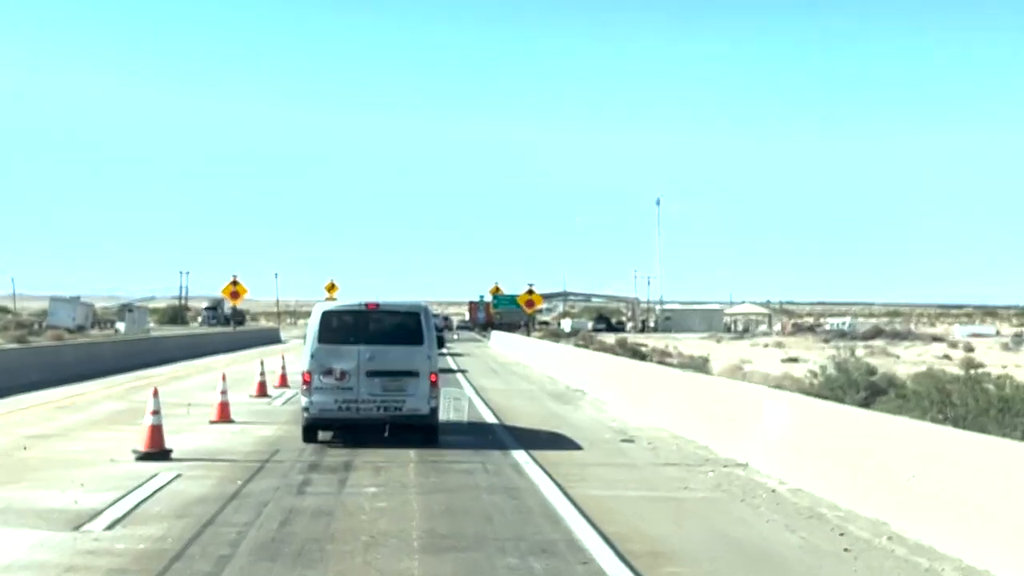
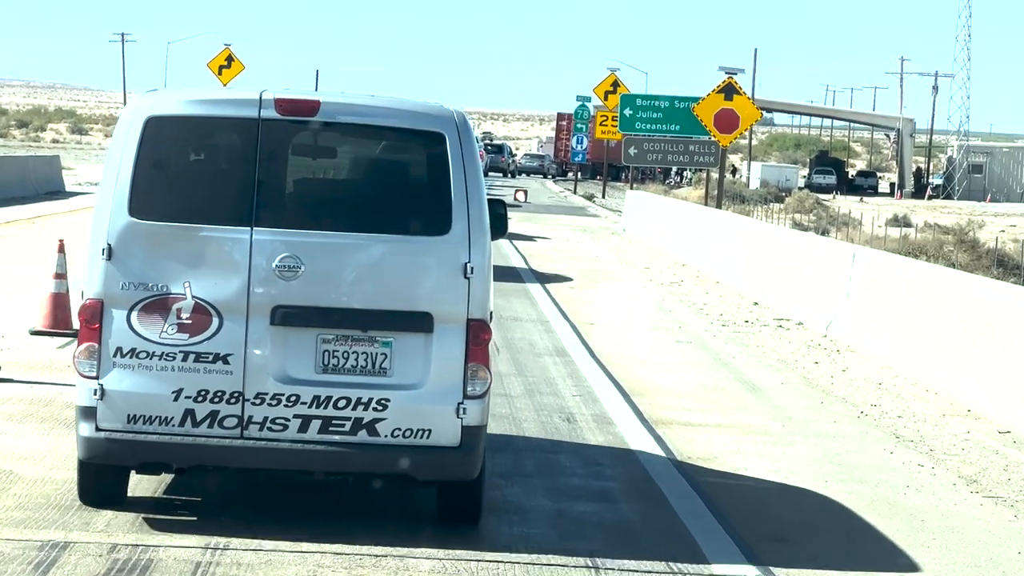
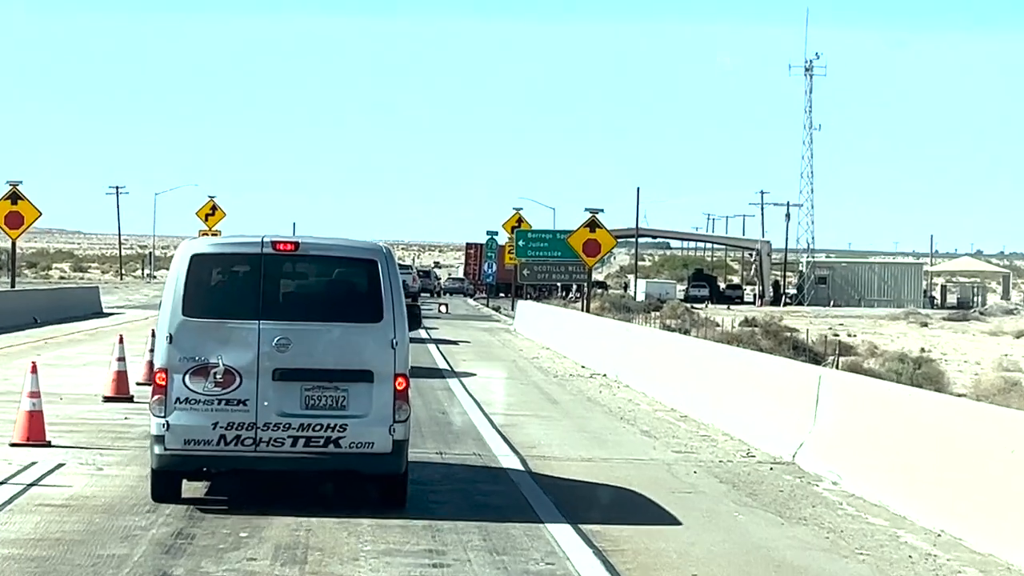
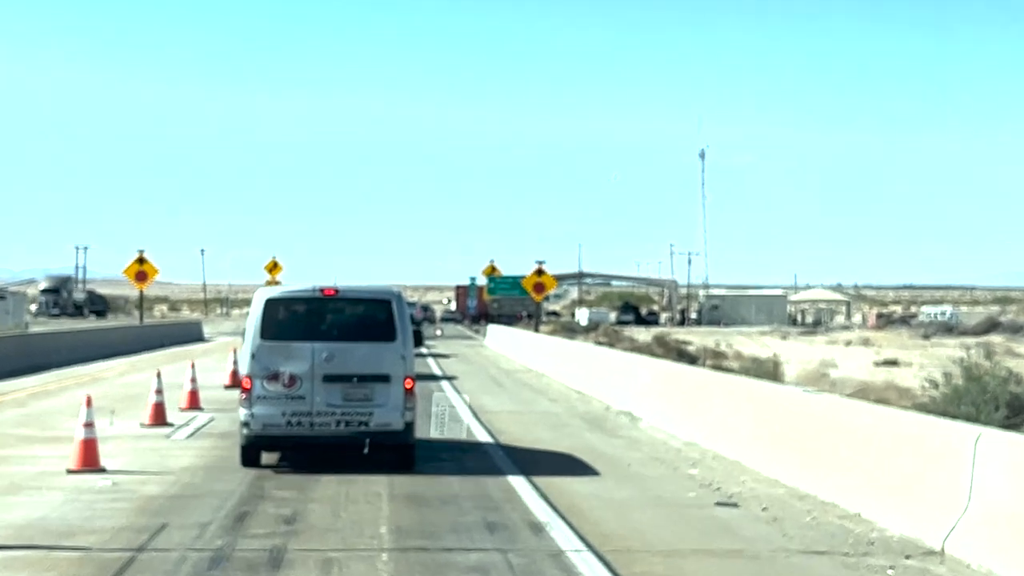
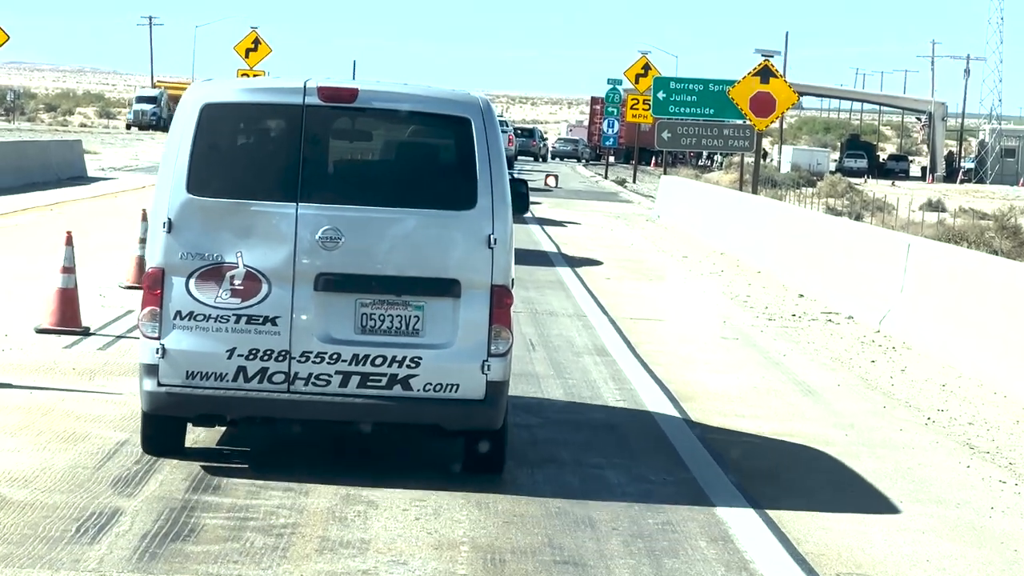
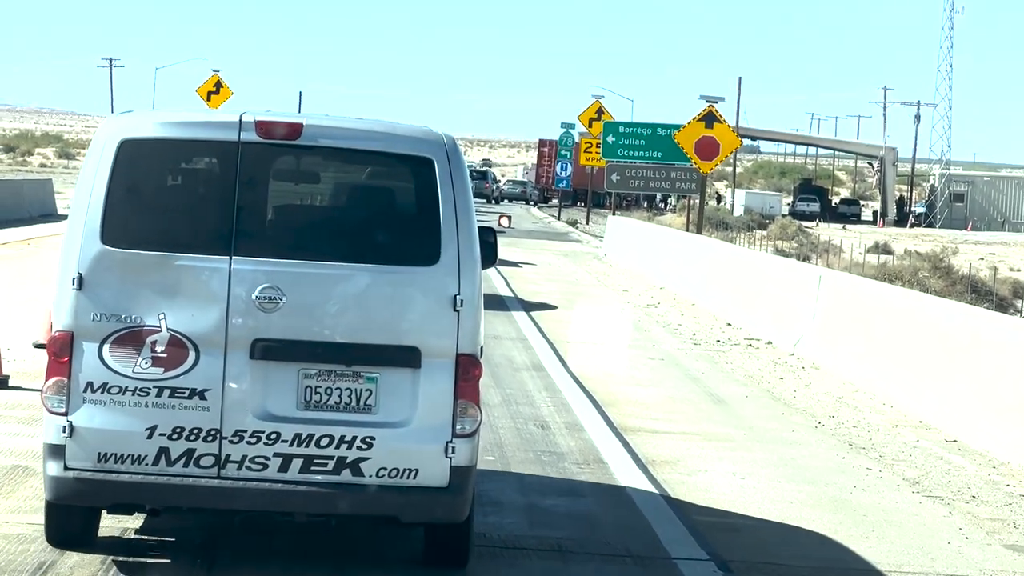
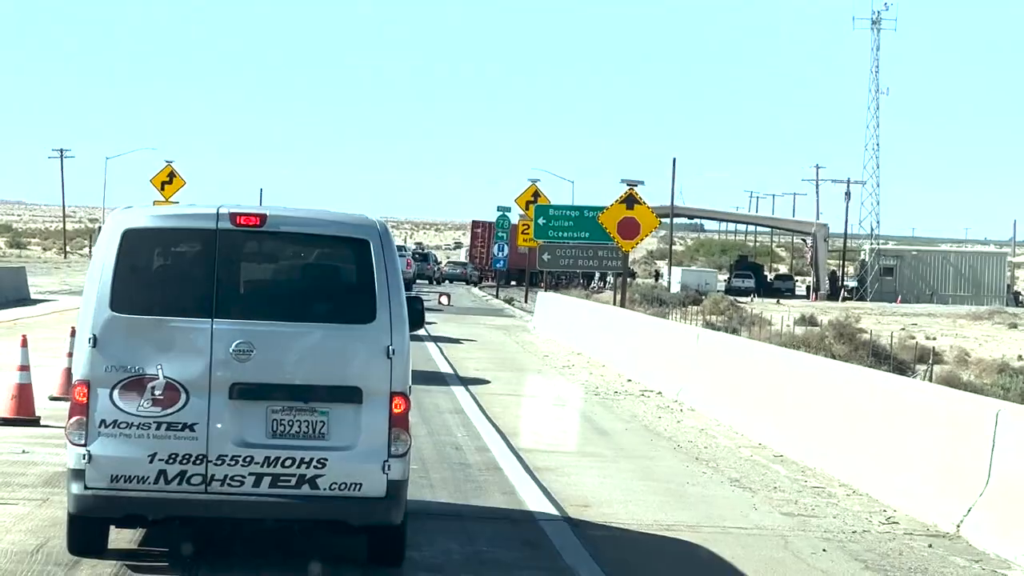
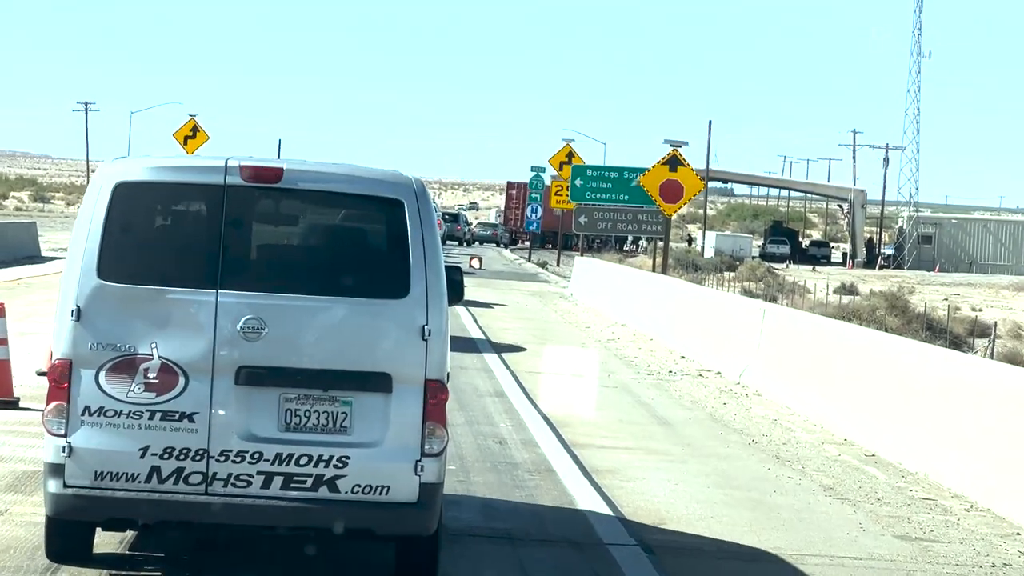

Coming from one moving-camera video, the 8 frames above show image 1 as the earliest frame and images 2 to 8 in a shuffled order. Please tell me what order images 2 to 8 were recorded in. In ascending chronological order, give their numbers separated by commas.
4, 3, 7, 8, 6, 2, 5
